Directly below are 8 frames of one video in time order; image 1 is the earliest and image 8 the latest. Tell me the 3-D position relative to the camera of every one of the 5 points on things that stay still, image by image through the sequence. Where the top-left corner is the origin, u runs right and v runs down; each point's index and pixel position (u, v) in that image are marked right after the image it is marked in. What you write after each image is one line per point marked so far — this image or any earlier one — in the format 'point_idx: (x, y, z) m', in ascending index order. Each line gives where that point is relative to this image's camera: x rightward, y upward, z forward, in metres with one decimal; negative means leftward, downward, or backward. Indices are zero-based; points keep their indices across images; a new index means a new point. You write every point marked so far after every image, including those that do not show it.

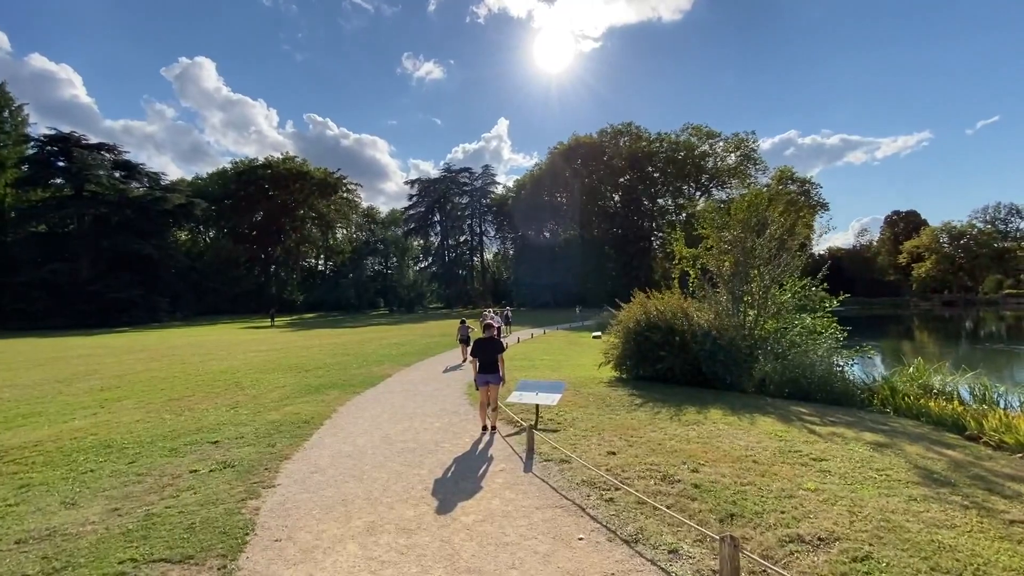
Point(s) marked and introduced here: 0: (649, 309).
0: (+4.5, -0.7, +15.7) m
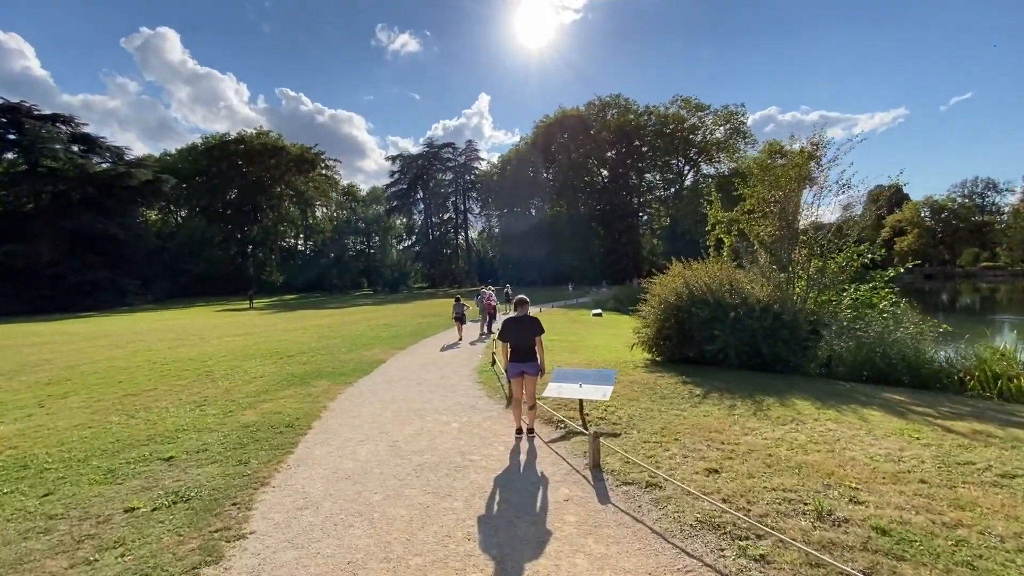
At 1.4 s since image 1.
0: (+5.1, +0.2, +13.5) m
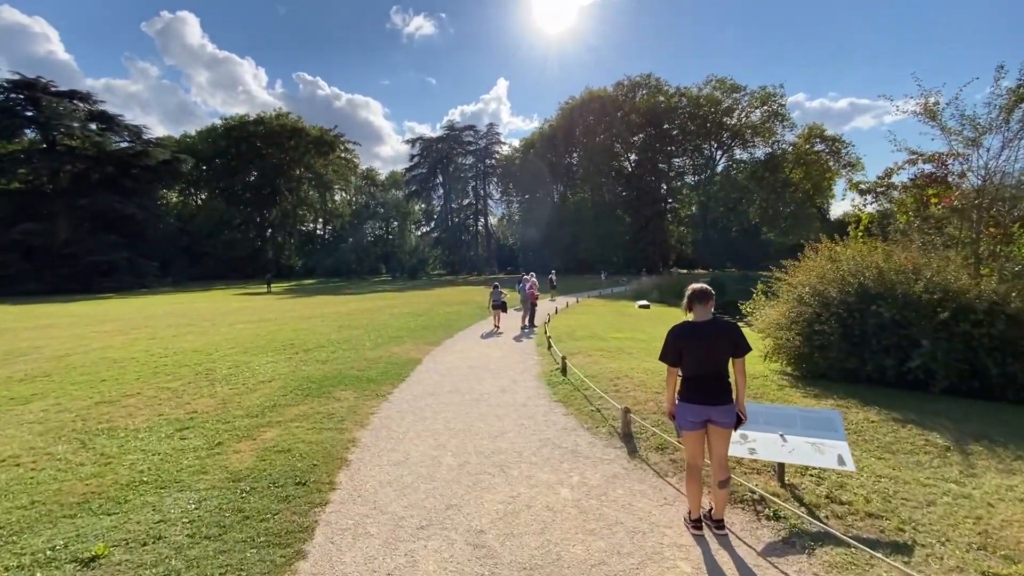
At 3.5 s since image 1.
0: (+7.0, +0.4, +9.6) m
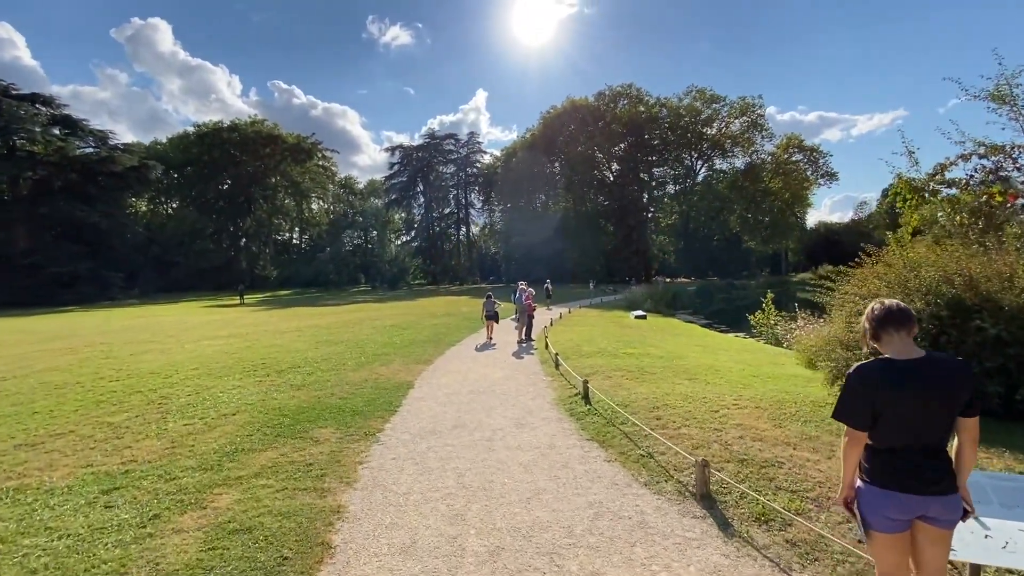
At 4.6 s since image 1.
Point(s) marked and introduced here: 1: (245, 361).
0: (+7.4, +0.2, +8.1) m
1: (-10.5, -2.9, +18.8) m
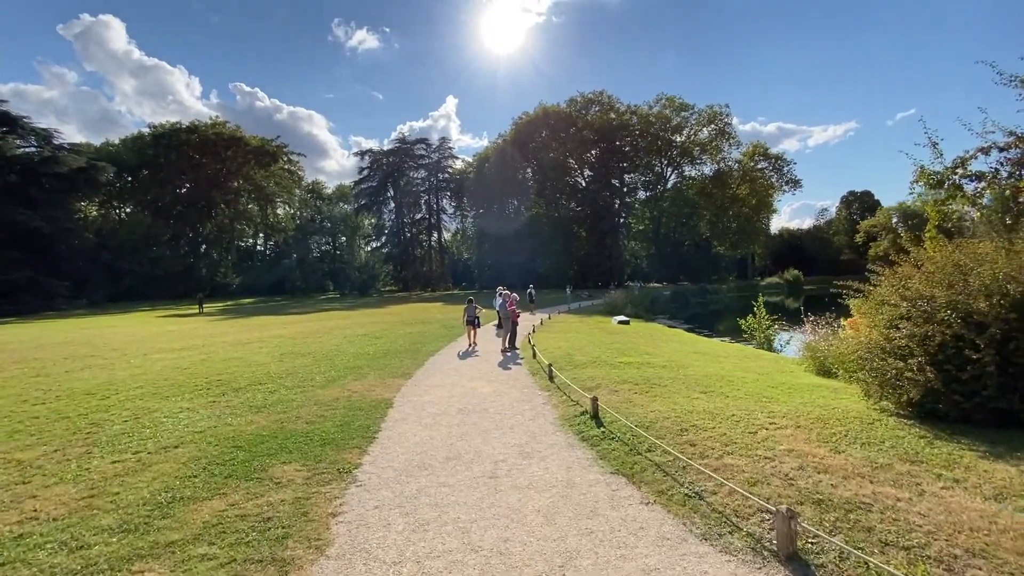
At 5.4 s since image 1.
0: (+7.5, +0.2, +7.1) m
1: (-11.0, -3.1, +16.7) m
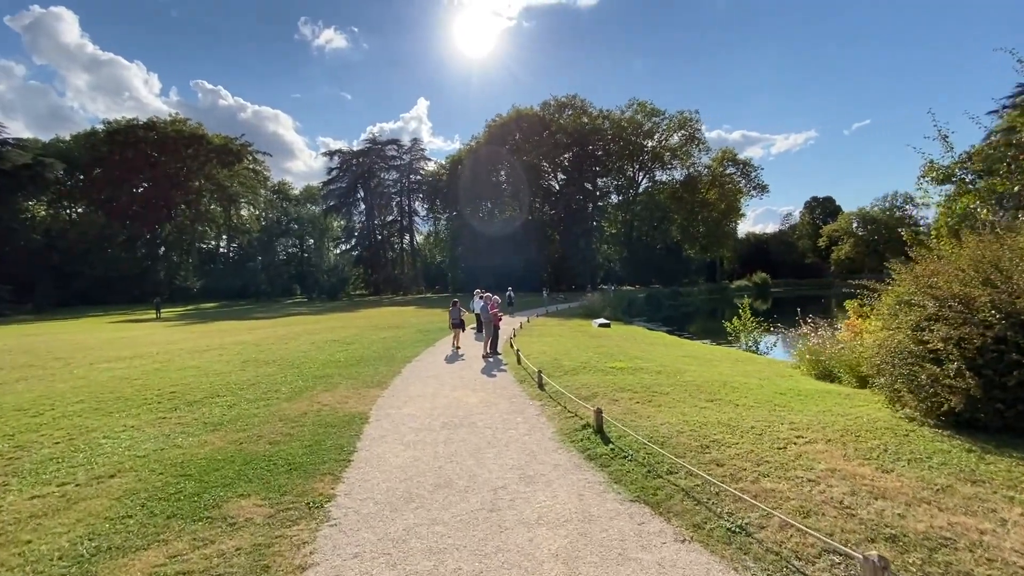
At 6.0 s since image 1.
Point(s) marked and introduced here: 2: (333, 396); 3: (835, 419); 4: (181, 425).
0: (+7.5, +0.3, +6.6) m
1: (-11.5, -3.2, +15.1) m
2: (-4.7, -2.8, +12.5) m
3: (+5.4, -2.2, +8.0) m
4: (-7.5, -3.1, +10.9) m
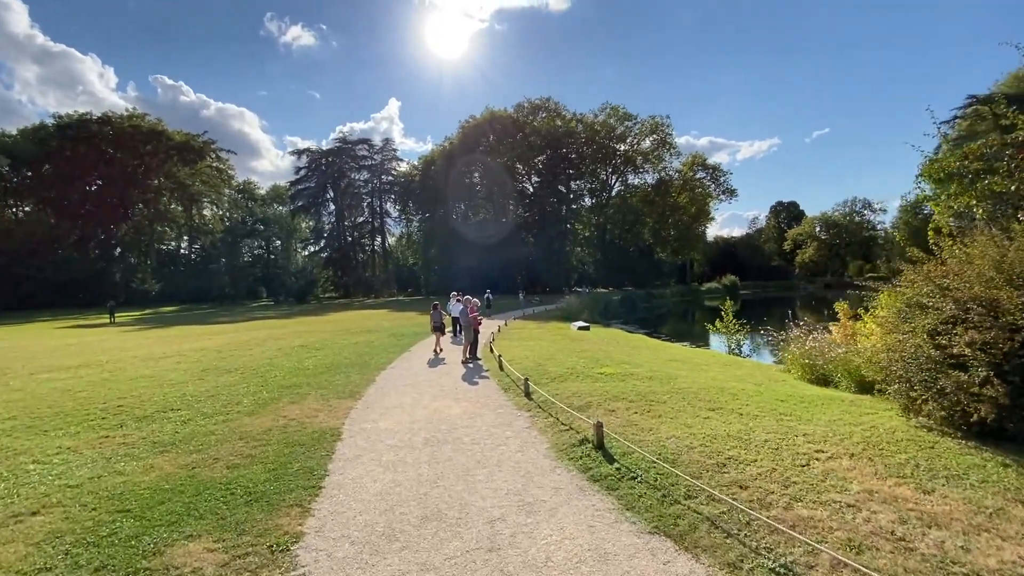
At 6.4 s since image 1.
0: (+7.4, +0.2, +6.2) m
1: (-12.0, -3.3, +13.6) m
2: (-5.0, -2.9, +11.4) m
3: (+5.3, -2.2, +7.5) m
4: (-7.7, -3.1, +9.7) m
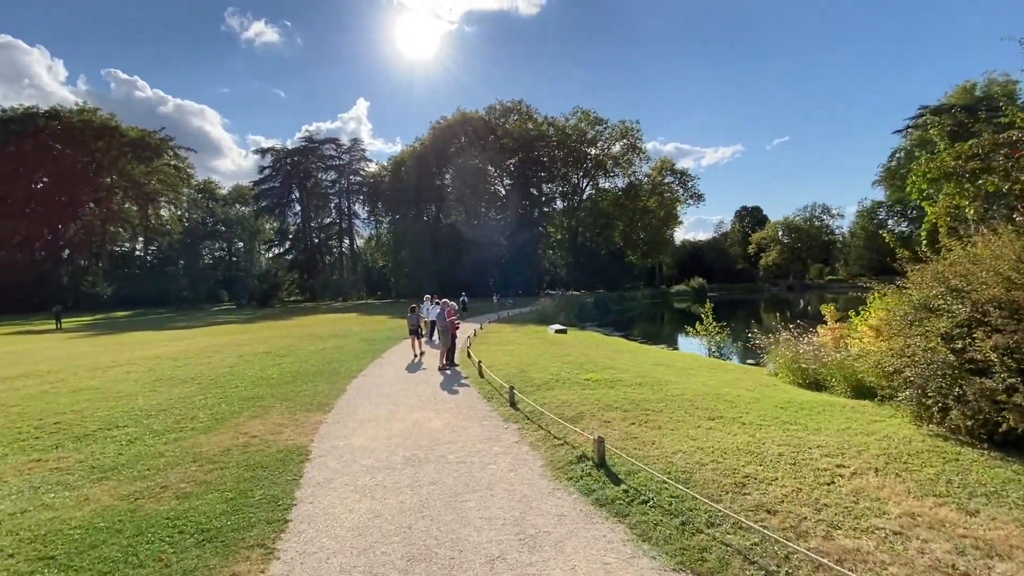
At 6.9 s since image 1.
0: (+7.4, +0.2, +5.9) m
1: (-12.4, -3.4, +12.1) m
2: (-5.3, -2.9, +10.4) m
3: (+5.2, -2.2, +7.1) m
4: (-8.0, -3.2, +8.5) m
